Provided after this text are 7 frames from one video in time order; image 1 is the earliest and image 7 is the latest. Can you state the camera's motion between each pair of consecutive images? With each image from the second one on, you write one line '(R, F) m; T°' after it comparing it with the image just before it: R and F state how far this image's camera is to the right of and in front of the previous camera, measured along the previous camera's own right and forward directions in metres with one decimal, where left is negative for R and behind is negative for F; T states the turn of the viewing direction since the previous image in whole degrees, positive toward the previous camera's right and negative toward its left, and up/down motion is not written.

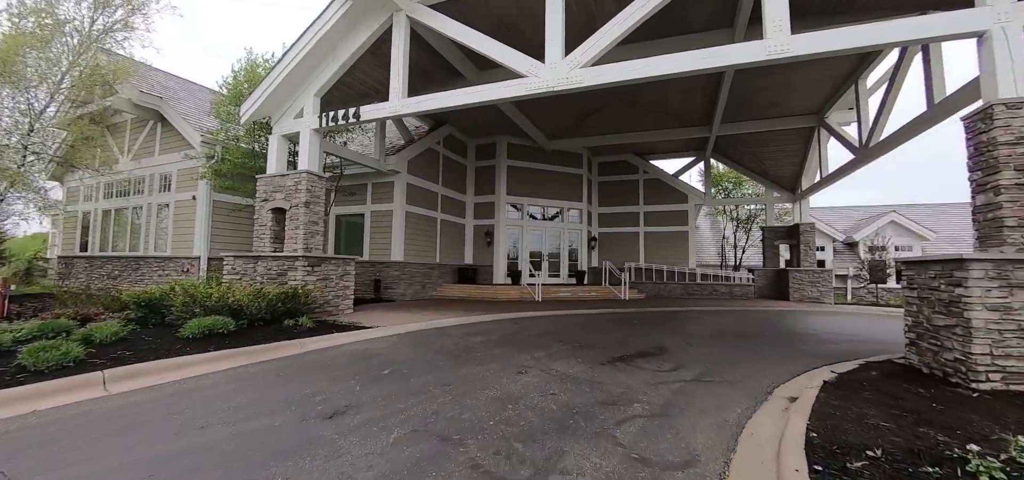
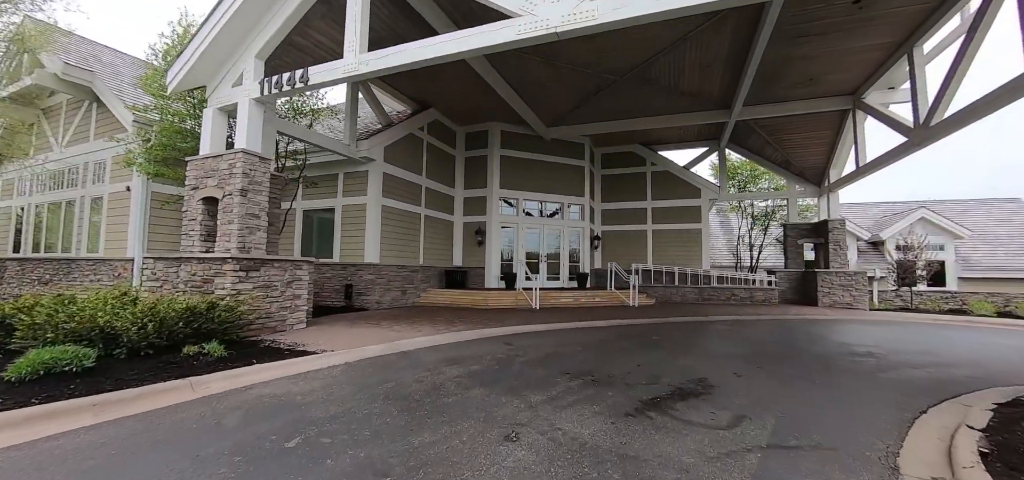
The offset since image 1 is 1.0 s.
(+0.1, +1.6) m; +1°
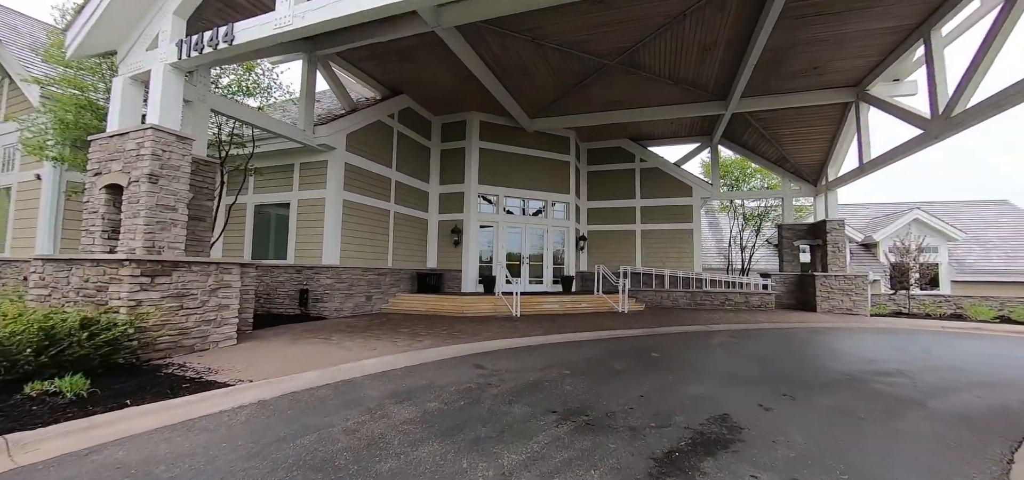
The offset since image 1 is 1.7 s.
(+0.1, +1.0) m; +2°
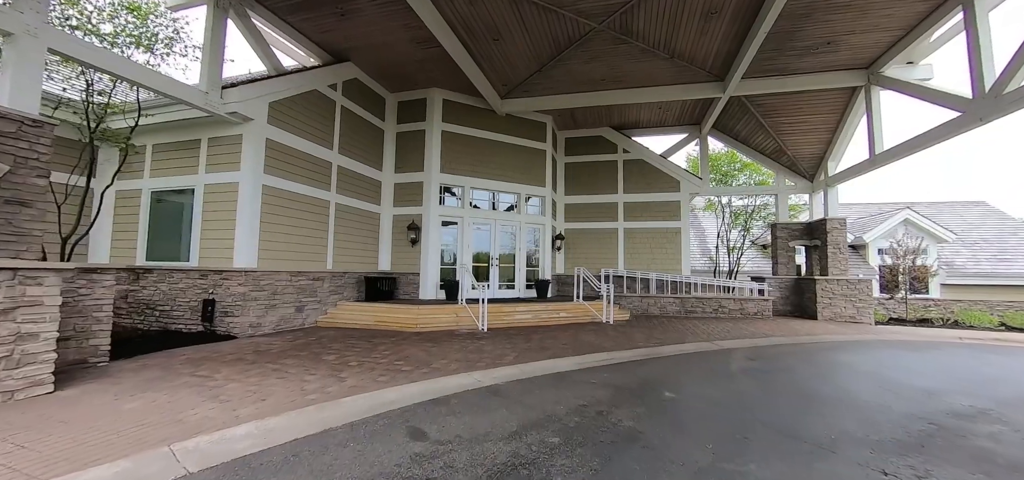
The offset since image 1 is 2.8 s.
(+0.1, +1.6) m; +4°
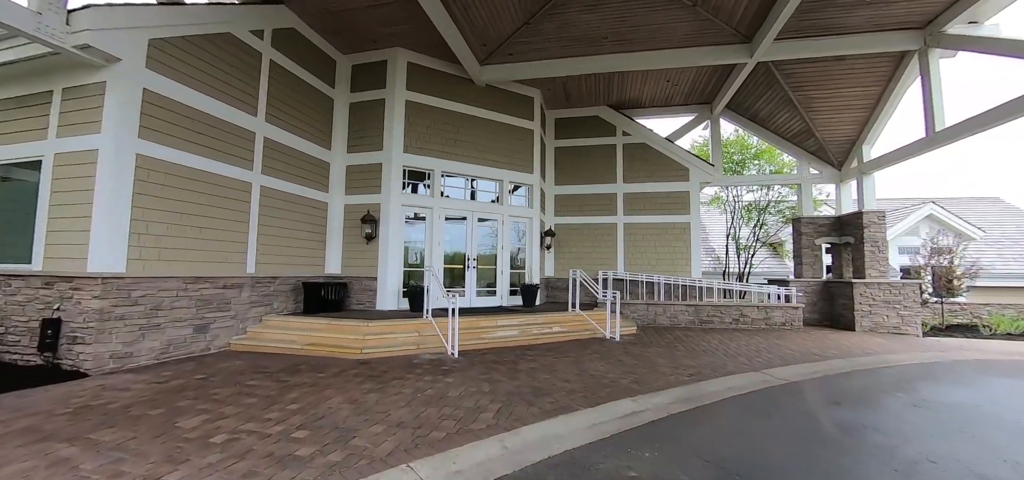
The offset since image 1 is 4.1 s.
(0.0, +1.9) m; +3°
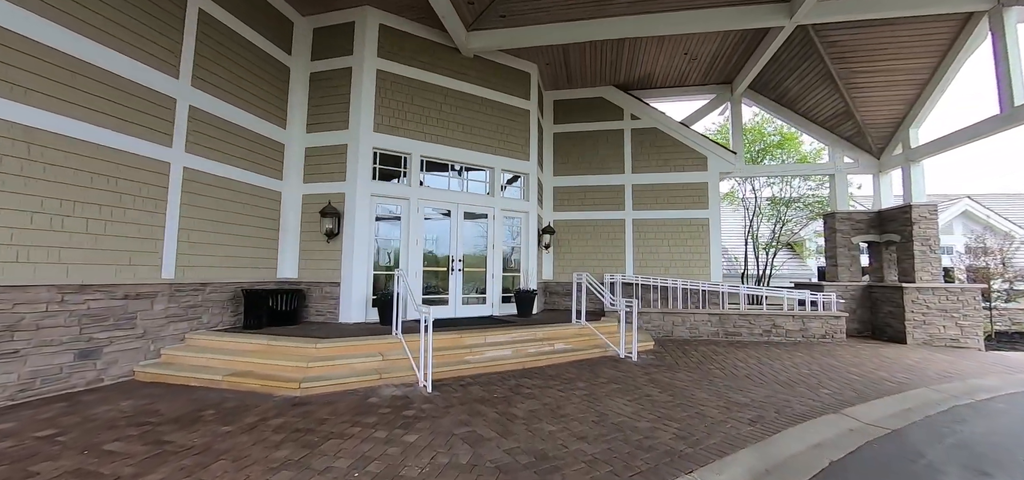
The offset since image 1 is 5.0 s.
(0.0, +1.4) m; +1°
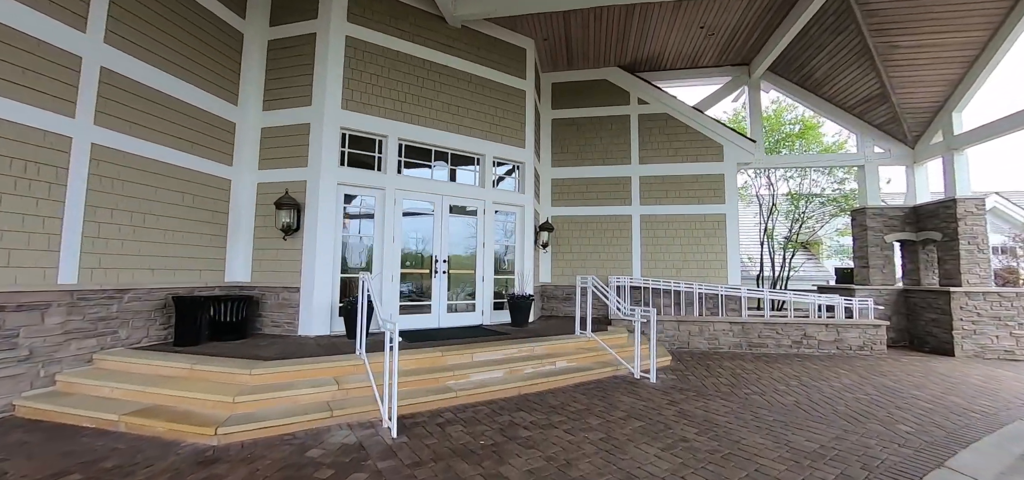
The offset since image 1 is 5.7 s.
(0.0, +1.0) m; +1°
